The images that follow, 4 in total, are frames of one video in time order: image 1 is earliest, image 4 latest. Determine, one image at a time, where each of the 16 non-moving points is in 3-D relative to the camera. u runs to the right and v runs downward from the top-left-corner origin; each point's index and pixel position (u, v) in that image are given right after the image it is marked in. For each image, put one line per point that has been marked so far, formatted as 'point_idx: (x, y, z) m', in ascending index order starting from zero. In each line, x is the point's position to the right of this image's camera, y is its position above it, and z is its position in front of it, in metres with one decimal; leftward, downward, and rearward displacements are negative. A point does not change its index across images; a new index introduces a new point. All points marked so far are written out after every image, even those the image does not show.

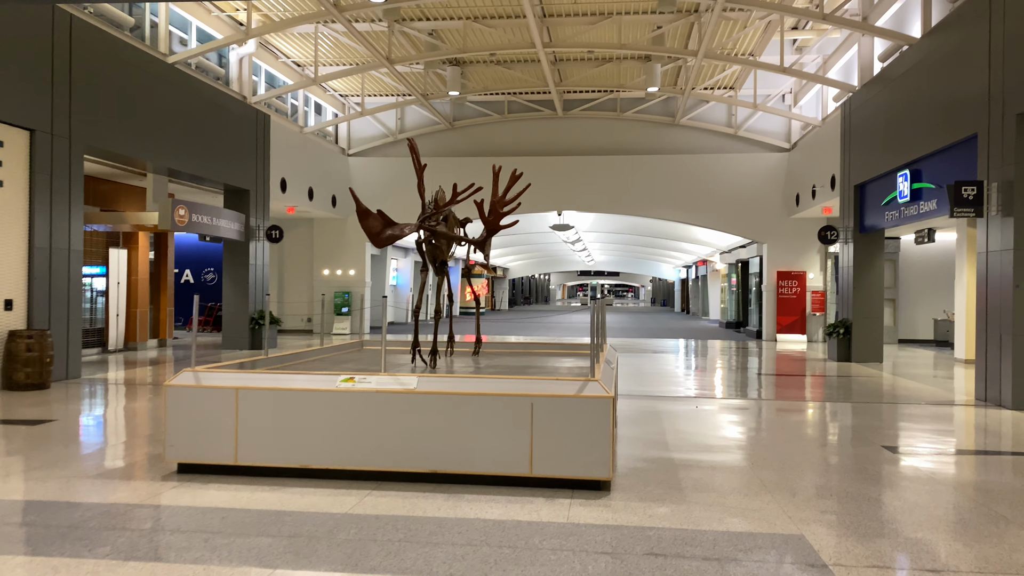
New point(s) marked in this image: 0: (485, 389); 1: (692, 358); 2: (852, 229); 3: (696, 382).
0: (-0.1, -0.5, +4.4) m
1: (+3.0, -1.2, +14.2) m
2: (+5.1, +0.9, +12.7) m
3: (+2.3, -1.2, +10.7) m
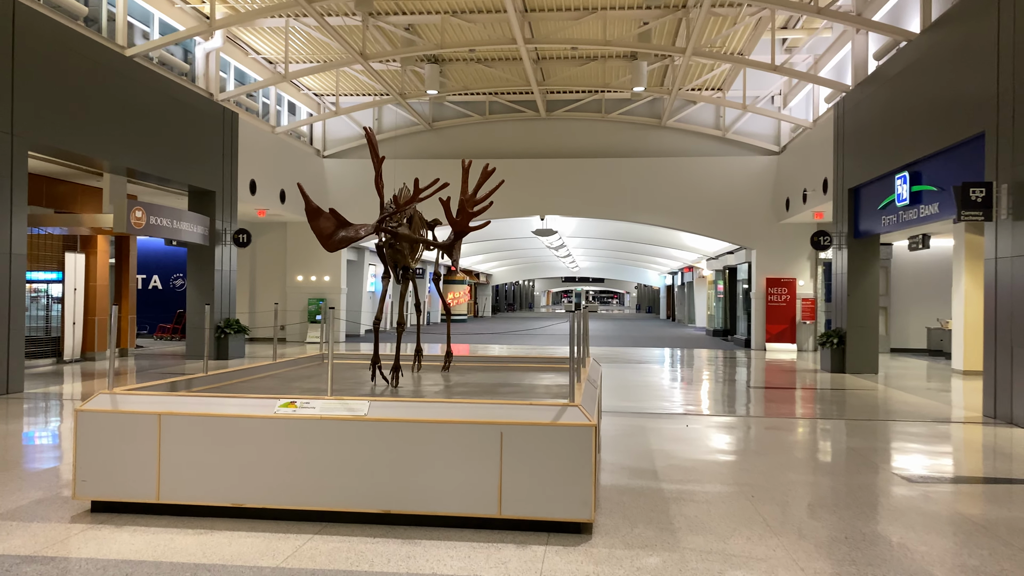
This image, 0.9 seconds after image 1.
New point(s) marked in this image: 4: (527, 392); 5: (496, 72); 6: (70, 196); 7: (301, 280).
0: (-0.3, -0.6, +3.8) m
1: (+2.6, -1.3, +13.7) m
2: (+4.8, +0.8, +12.2) m
3: (+2.0, -1.3, +10.1) m
4: (+0.1, -0.7, +5.3) m
5: (-0.3, +3.9, +15.3) m
6: (-6.3, +1.3, +12.2) m
7: (-4.4, +0.2, +17.9) m
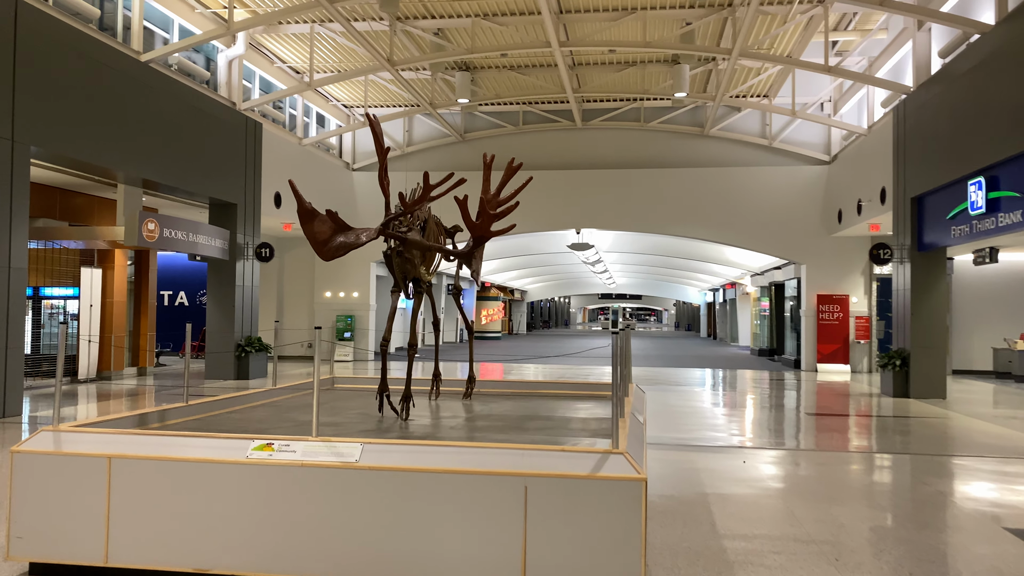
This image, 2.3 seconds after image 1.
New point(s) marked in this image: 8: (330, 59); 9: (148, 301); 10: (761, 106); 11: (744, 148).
0: (-0.2, -0.6, +3.1) m
1: (+3.2, -1.5, +12.8) m
2: (+5.2, +0.5, +11.3) m
3: (+2.4, -1.5, +9.3) m
4: (+0.3, -0.8, +4.6) m
5: (+0.3, +3.6, +14.7) m
6: (-5.9, +1.1, +11.8) m
7: (-3.7, -0.2, +17.3) m
8: (-3.0, +3.8, +14.2) m
9: (-5.8, -0.2, +13.5) m
10: (+4.2, +3.1, +14.4) m
11: (+4.5, +2.7, +16.6) m
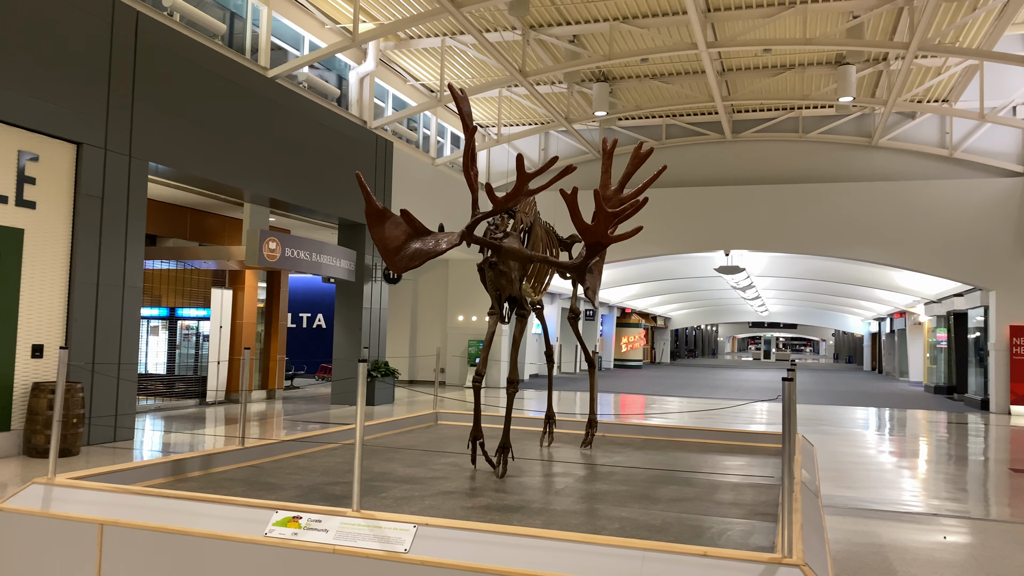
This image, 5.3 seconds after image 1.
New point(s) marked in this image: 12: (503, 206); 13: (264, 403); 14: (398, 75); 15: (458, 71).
0: (+0.1, -0.7, +2.1) m
1: (+5.0, -1.9, +11.1) m
2: (+6.8, +0.2, +9.3) m
3: (+3.7, -1.7, +7.8) m
4: (+0.8, -0.9, +3.5) m
5: (+2.6, +3.2, +13.6) m
6: (-4.0, +0.8, +11.7) m
7: (-1.0, -0.6, +16.8) m
8: (-0.8, +3.4, +13.7) m
9: (-3.6, -0.5, +13.3) m
10: (+6.4, +2.6, +12.6) m
11: (+7.0, +2.2, +14.7) m
12: (0.0, +0.4, +4.3) m
13: (-3.5, -1.6, +12.1) m
14: (-1.8, +3.4, +13.7) m
15: (-0.9, +3.5, +13.6) m
